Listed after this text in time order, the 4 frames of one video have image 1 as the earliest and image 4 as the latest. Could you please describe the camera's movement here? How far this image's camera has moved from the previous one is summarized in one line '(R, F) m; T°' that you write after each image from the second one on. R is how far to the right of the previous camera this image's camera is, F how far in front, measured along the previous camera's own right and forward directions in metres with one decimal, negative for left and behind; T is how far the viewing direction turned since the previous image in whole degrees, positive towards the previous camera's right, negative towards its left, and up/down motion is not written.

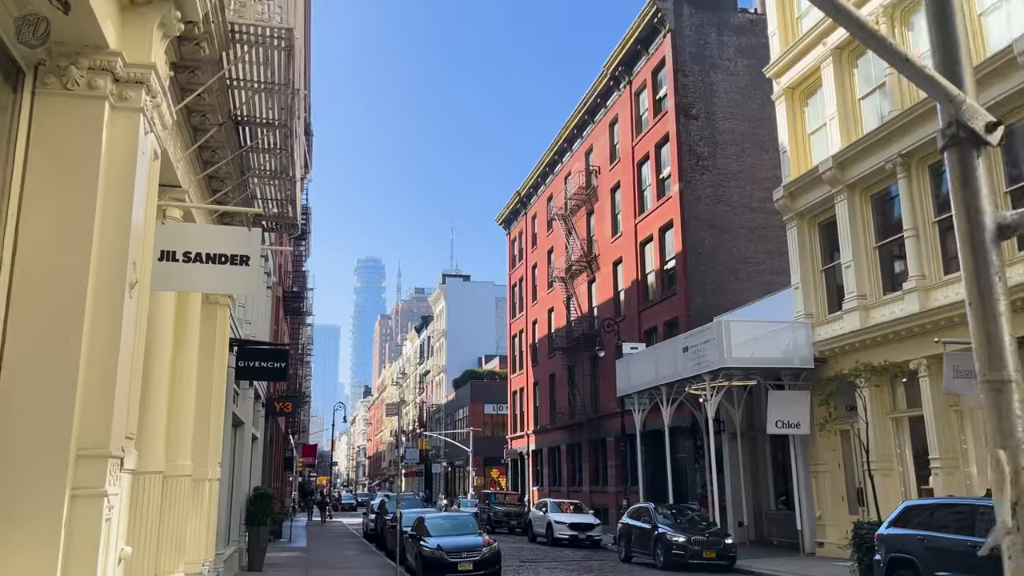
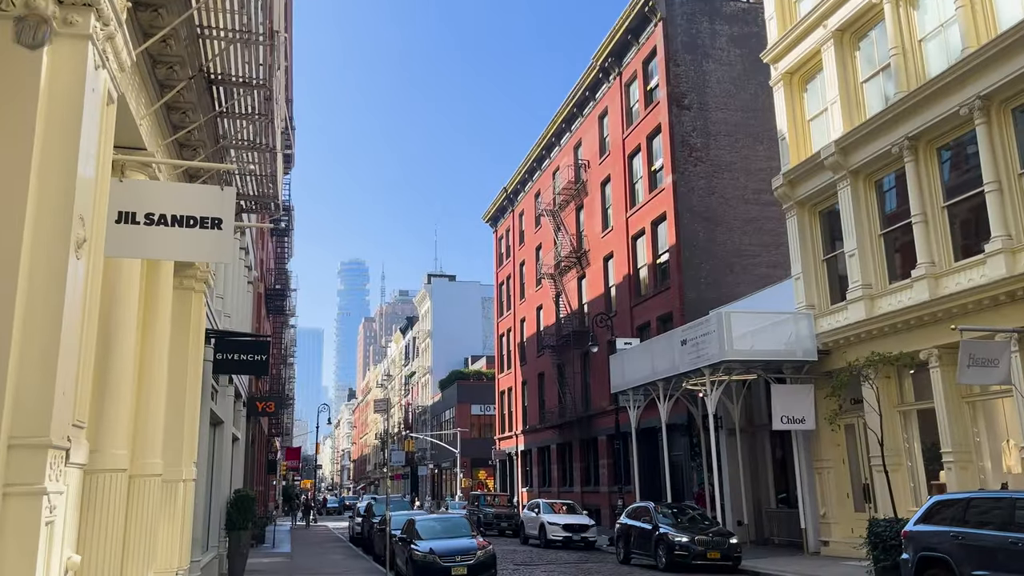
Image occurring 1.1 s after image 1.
(-0.2, +0.8) m; +1°
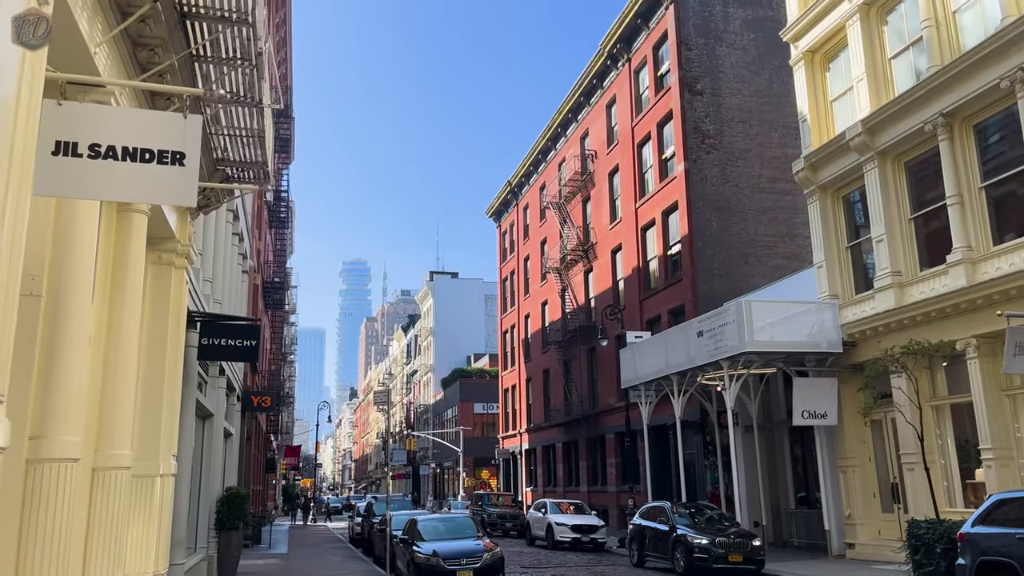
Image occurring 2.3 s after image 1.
(-0.1, +1.1) m; 0°
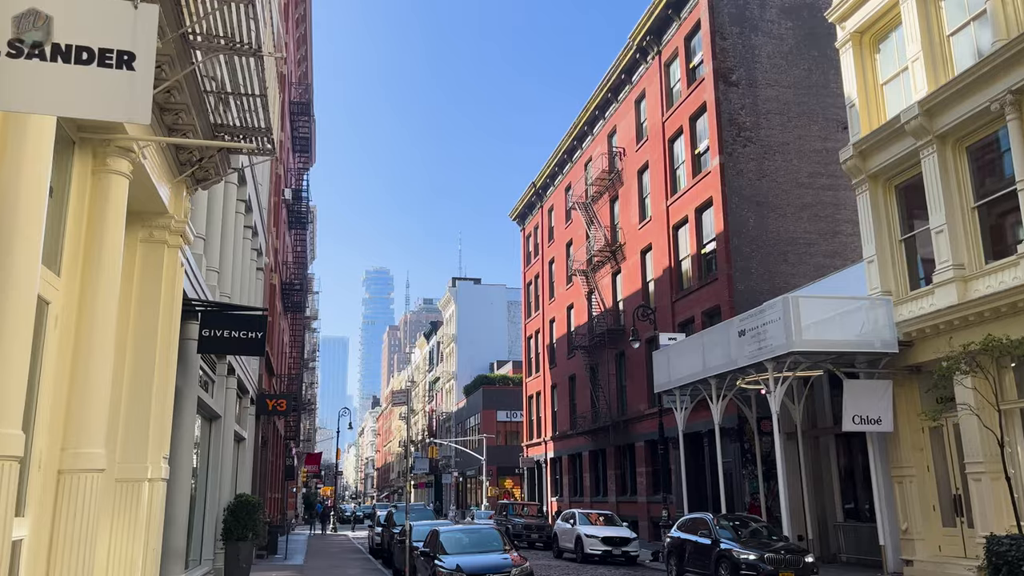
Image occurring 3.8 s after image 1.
(-0.1, +1.2) m; -2°
